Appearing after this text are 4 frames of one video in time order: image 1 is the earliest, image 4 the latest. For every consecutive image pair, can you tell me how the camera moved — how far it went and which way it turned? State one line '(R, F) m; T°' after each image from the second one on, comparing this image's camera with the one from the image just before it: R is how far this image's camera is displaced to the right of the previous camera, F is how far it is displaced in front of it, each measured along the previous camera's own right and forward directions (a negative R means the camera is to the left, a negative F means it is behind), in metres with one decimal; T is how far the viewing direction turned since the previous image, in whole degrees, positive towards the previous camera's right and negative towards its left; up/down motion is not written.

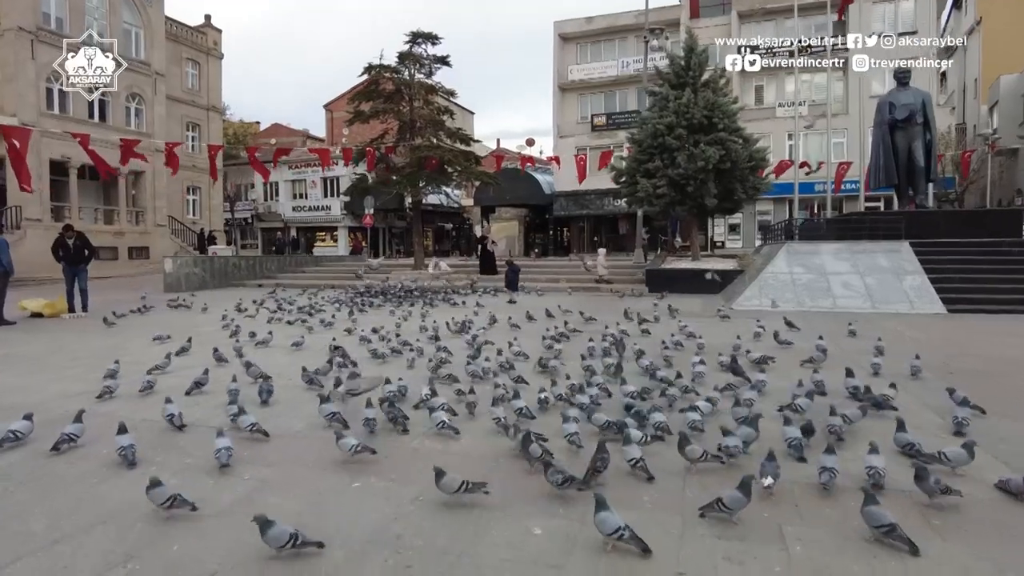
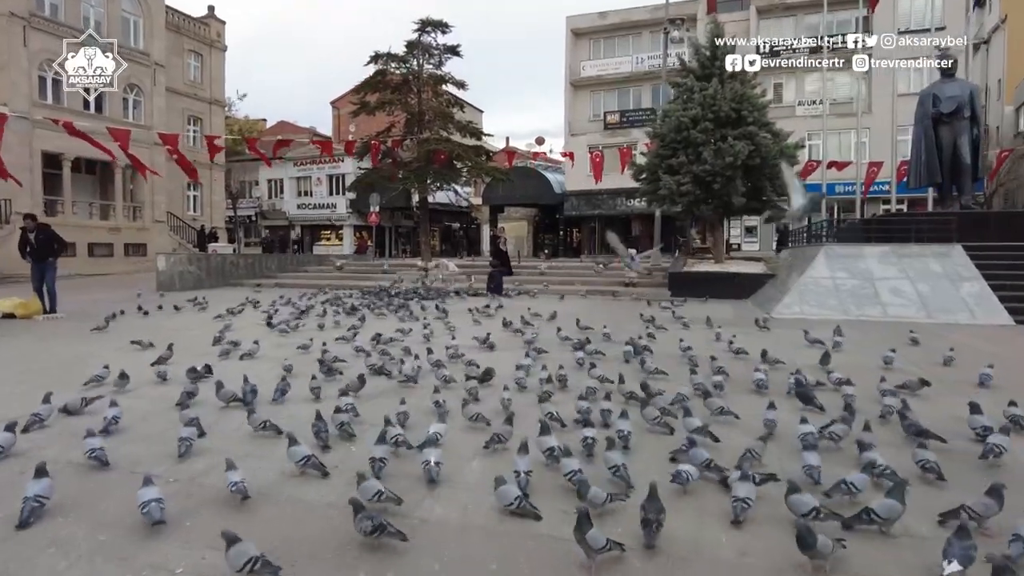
(-0.2, +1.1) m; -1°
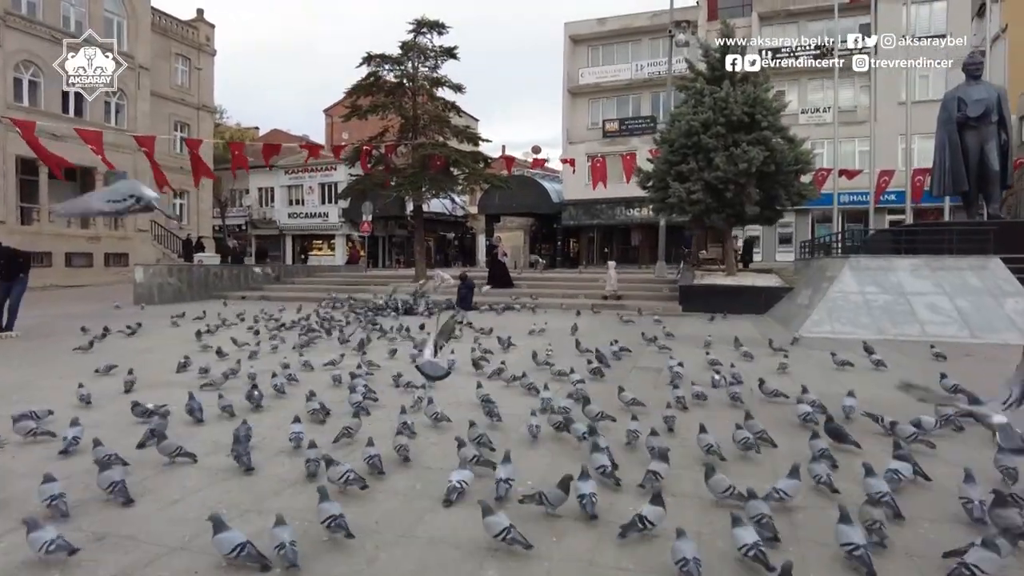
(-0.1, +1.0) m; +1°
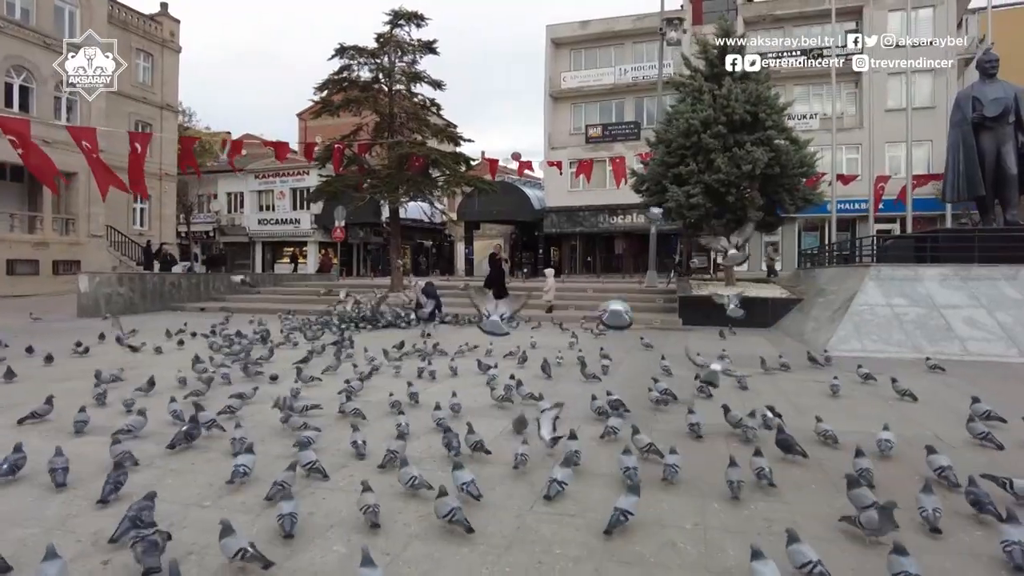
(-0.2, +1.3) m; +2°
